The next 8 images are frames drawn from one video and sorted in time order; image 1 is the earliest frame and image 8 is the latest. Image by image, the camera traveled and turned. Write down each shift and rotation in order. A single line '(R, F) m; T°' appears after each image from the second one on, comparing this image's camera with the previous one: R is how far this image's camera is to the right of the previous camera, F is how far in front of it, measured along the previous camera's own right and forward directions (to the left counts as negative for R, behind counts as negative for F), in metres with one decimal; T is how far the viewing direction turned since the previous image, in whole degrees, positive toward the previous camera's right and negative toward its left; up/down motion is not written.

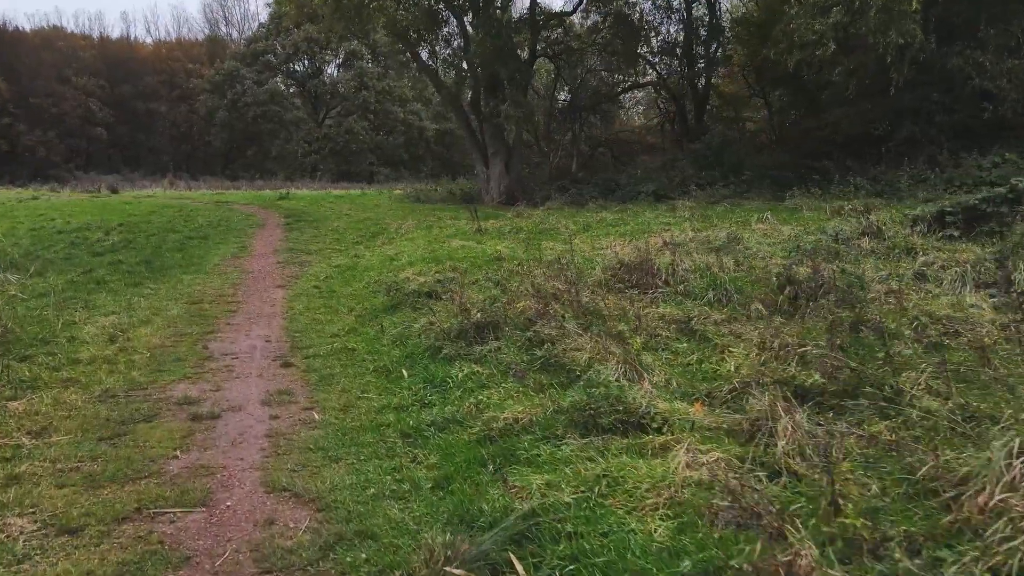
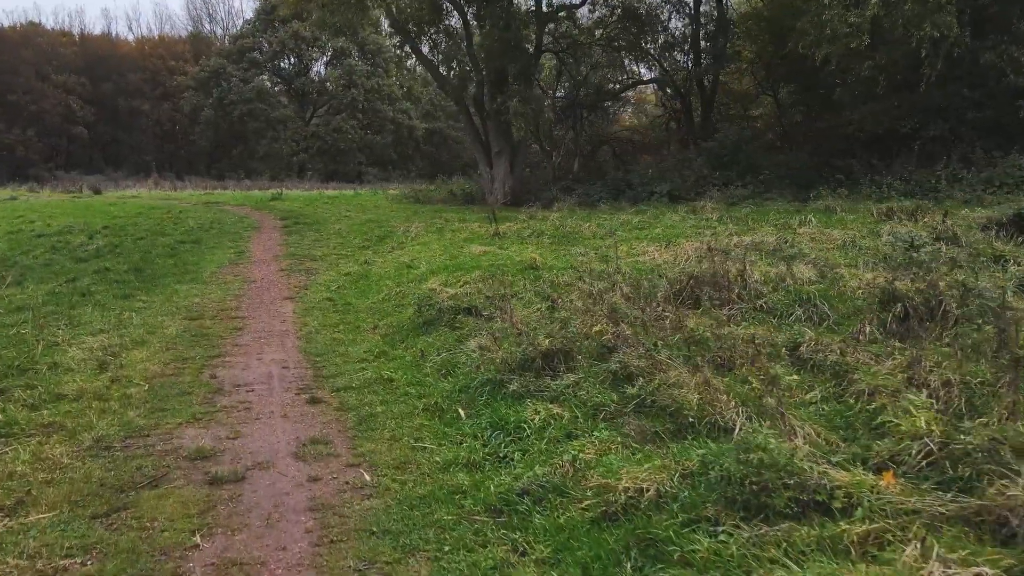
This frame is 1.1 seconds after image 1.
(-0.6, +0.9) m; +1°
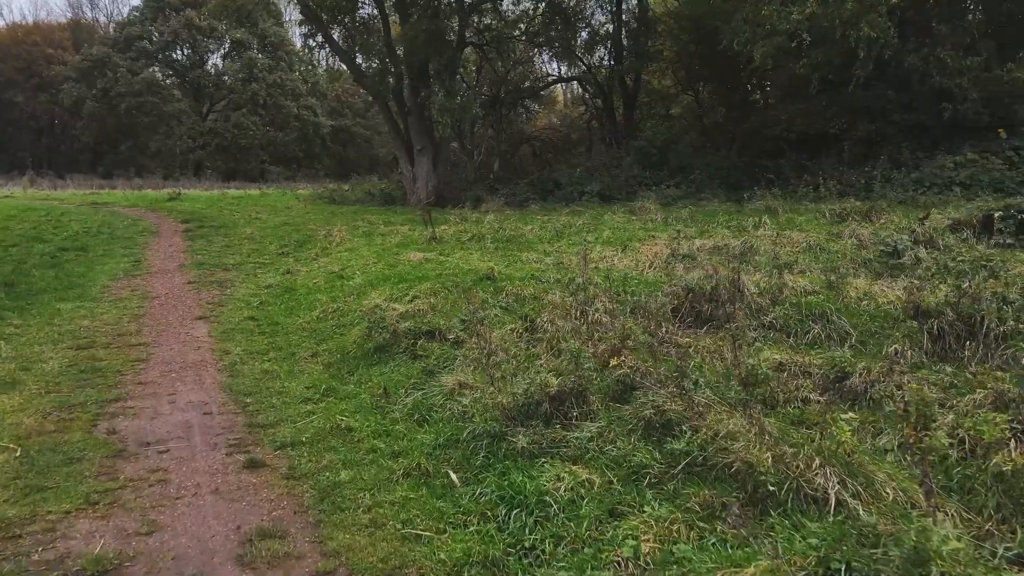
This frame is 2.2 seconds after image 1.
(-0.5, +1.0) m; +7°
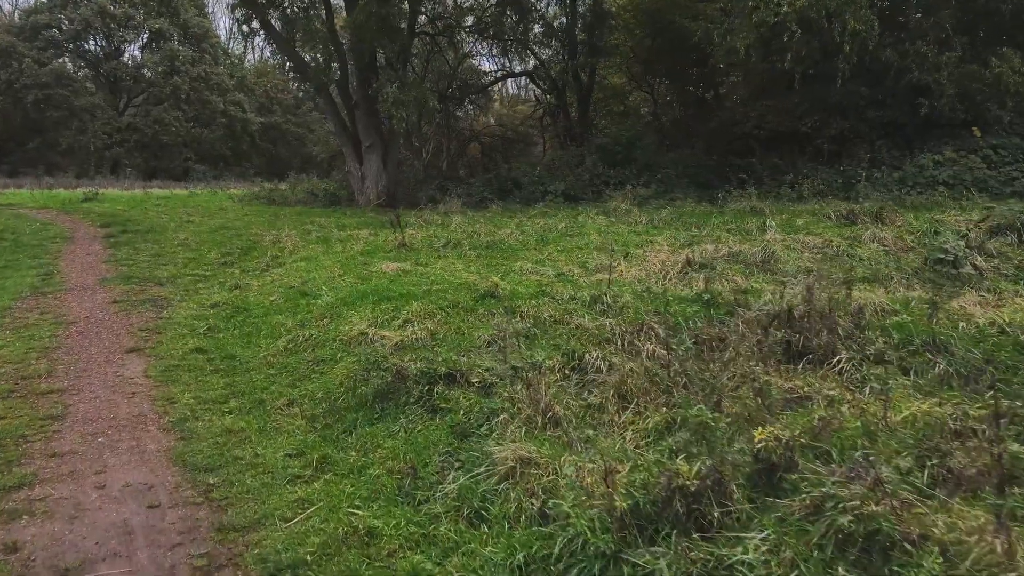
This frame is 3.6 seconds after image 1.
(-0.6, +1.3) m; +5°
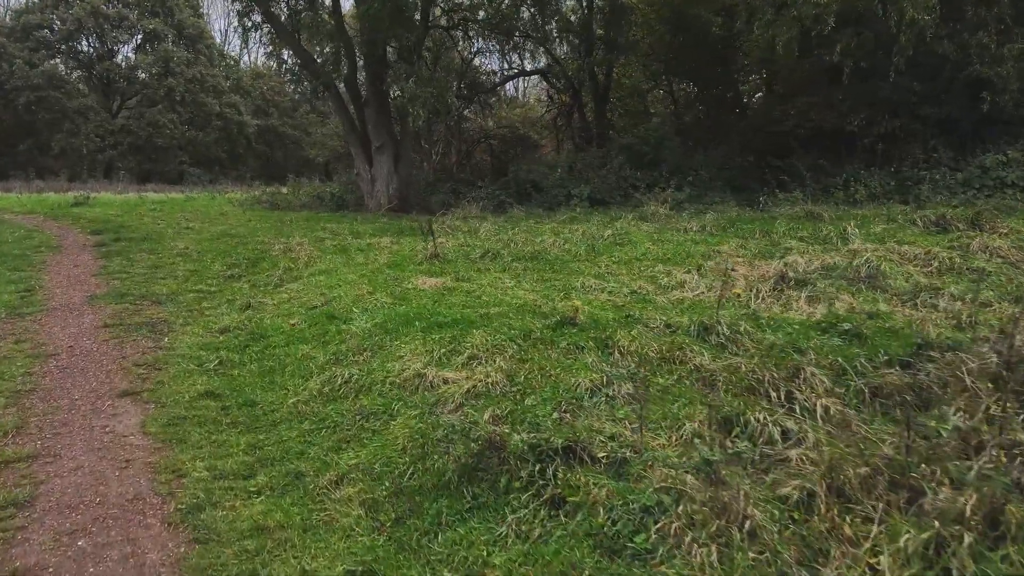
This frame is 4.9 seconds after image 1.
(-0.6, +1.2) m; 0°
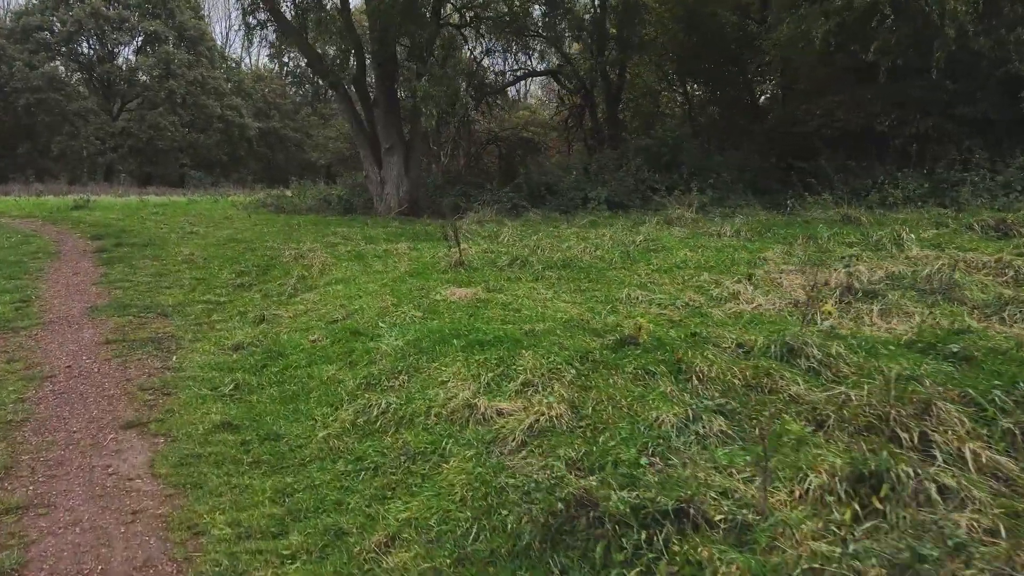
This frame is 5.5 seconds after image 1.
(-0.3, +0.6) m; 0°
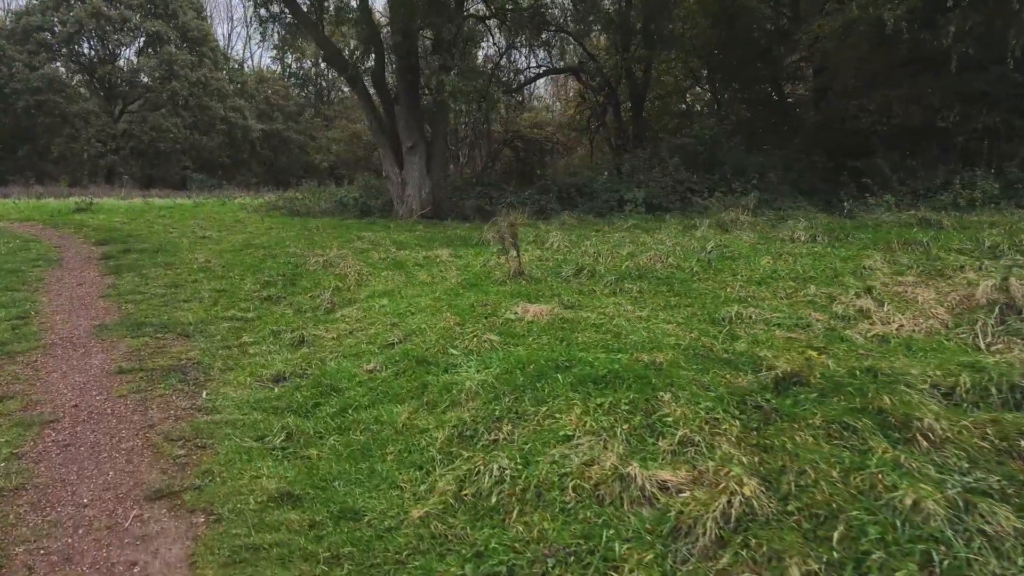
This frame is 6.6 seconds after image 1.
(-0.7, +1.0) m; 0°
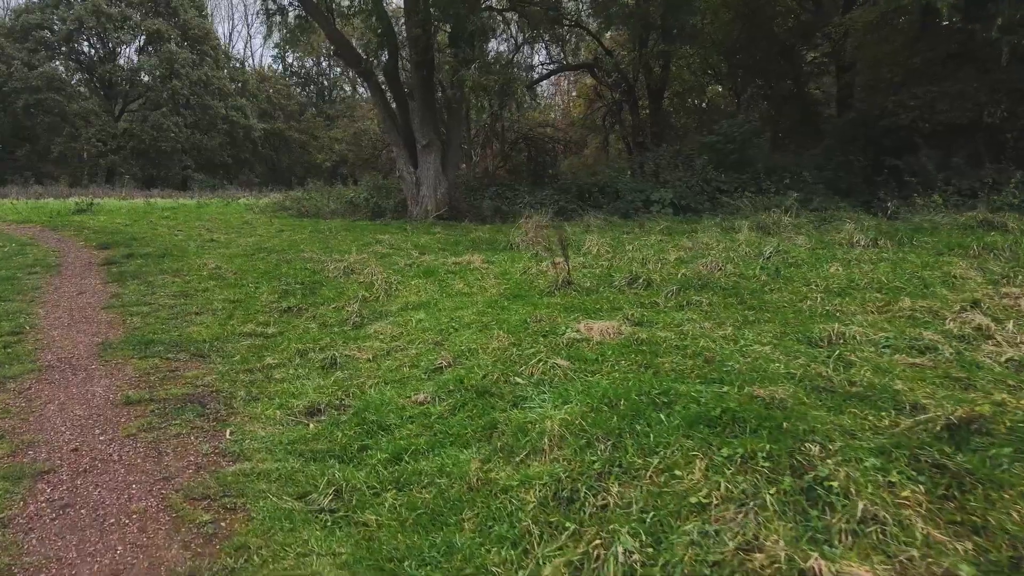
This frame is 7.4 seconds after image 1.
(-0.4, +0.7) m; 0°
